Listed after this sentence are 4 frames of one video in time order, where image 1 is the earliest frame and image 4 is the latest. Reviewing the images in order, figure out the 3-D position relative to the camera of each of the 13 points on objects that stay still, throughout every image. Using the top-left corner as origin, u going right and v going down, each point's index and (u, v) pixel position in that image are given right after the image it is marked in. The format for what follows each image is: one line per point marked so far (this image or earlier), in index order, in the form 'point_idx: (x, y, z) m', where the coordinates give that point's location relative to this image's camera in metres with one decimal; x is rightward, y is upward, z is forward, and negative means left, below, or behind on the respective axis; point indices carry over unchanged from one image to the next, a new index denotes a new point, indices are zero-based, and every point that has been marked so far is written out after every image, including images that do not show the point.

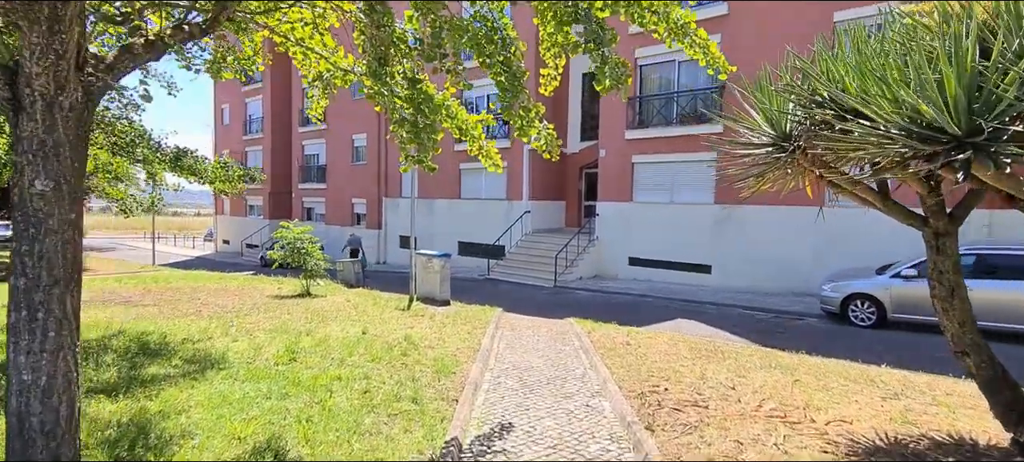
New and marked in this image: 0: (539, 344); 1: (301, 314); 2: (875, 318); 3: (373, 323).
0: (+0.4, -1.5, +7.9) m
1: (-3.4, -1.3, +9.4) m
2: (+6.3, -1.5, +10.2) m
3: (-2.0, -1.4, +8.7) m
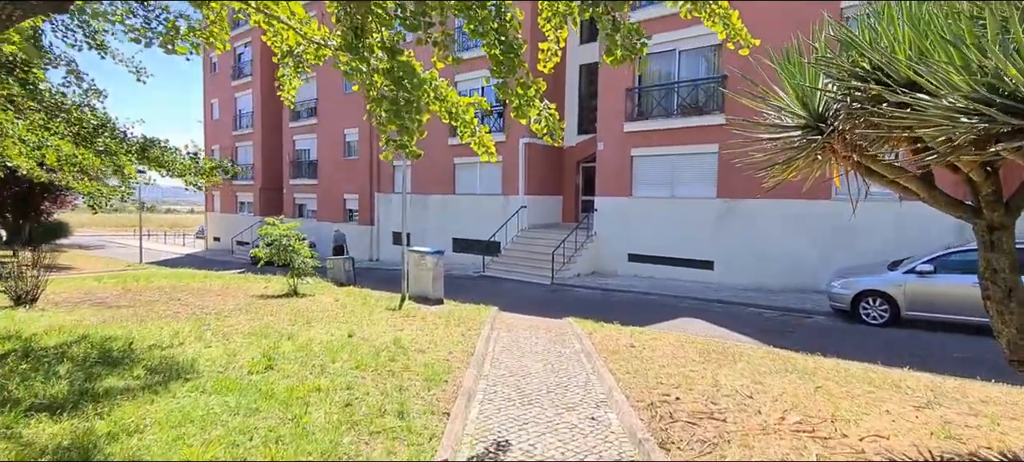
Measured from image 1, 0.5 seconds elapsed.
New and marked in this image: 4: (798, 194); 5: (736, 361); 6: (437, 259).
0: (+0.3, -1.5, +7.4) m
1: (-3.4, -1.3, +8.9) m
2: (+6.2, -1.4, +9.8) m
3: (-2.1, -1.3, +8.2) m
4: (+6.4, +0.9, +13.2) m
5: (+2.5, -1.5, +6.7) m
6: (-1.6, -0.6, +12.5) m
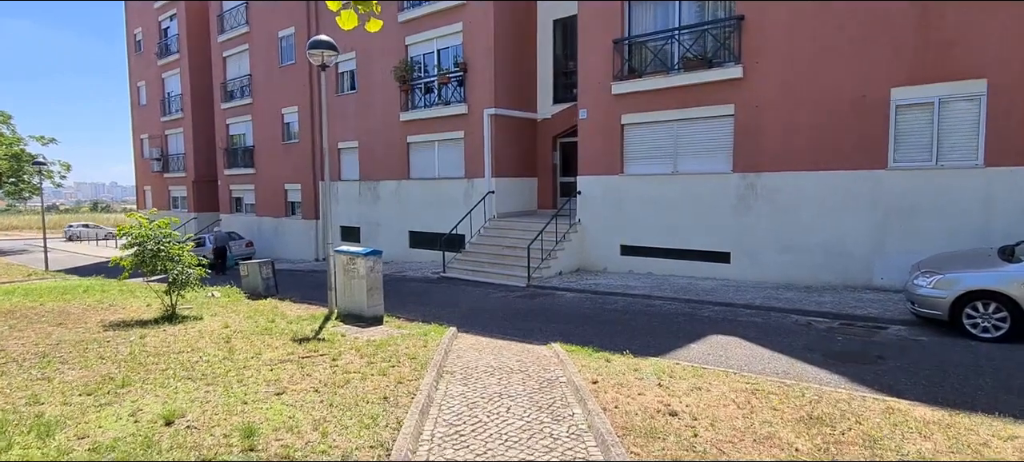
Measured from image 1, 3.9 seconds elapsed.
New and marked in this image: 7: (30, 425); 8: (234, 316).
0: (0.0, -1.4, +4.2) m
1: (-3.8, -1.3, +5.6) m
2: (+5.8, -1.1, +6.9) m
3: (-2.5, -1.3, +4.9) m
4: (+5.7, +1.2, +10.3) m
5: (+2.2, -1.3, +3.6) m
6: (-2.2, -0.5, +9.2) m
7: (-3.2, -1.3, +3.9) m
8: (-4.3, -1.3, +9.1) m
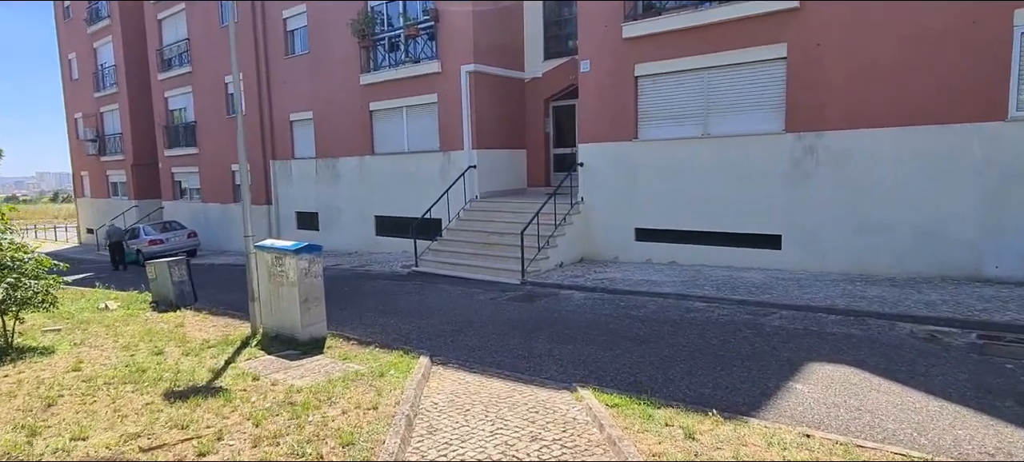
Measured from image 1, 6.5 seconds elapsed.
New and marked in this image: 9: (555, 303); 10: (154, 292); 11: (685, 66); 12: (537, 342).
0: (+0.1, -1.3, +1.6) m
1: (-3.7, -1.3, +2.8) m
2: (+5.8, -0.9, +4.4) m
3: (-2.3, -1.3, +2.2) m
4: (+5.6, +1.6, +7.8) m
5: (+2.4, -1.3, +1.0) m
6: (-2.2, -0.3, +6.4) m
7: (-3.0, -1.3, +1.2) m
8: (-4.3, -1.2, +6.3) m
9: (+0.6, -1.0, +8.2) m
10: (-5.5, -1.0, +9.0) m
11: (+2.8, +2.7, +9.7) m
12: (+0.3, -1.2, +6.2) m
